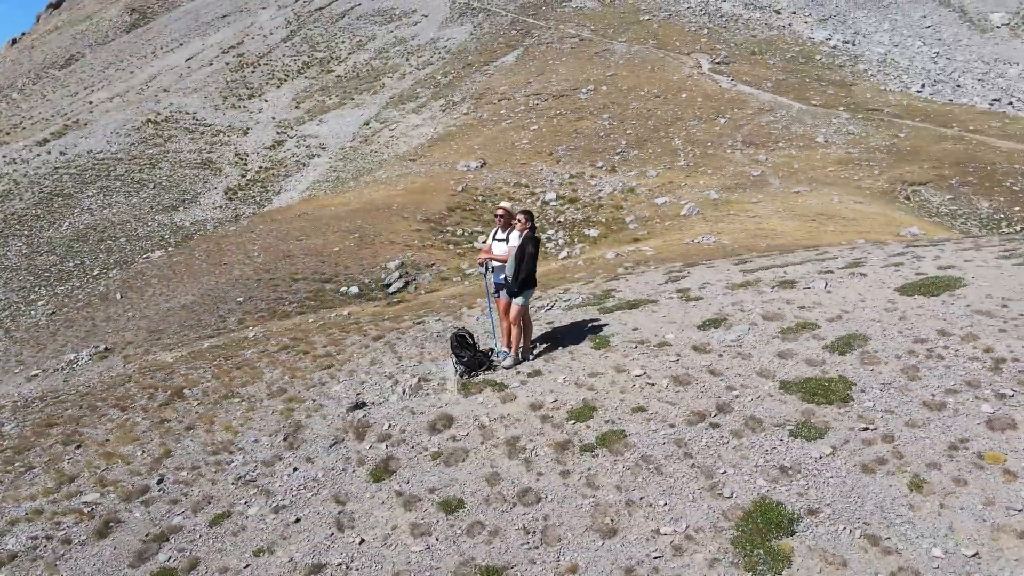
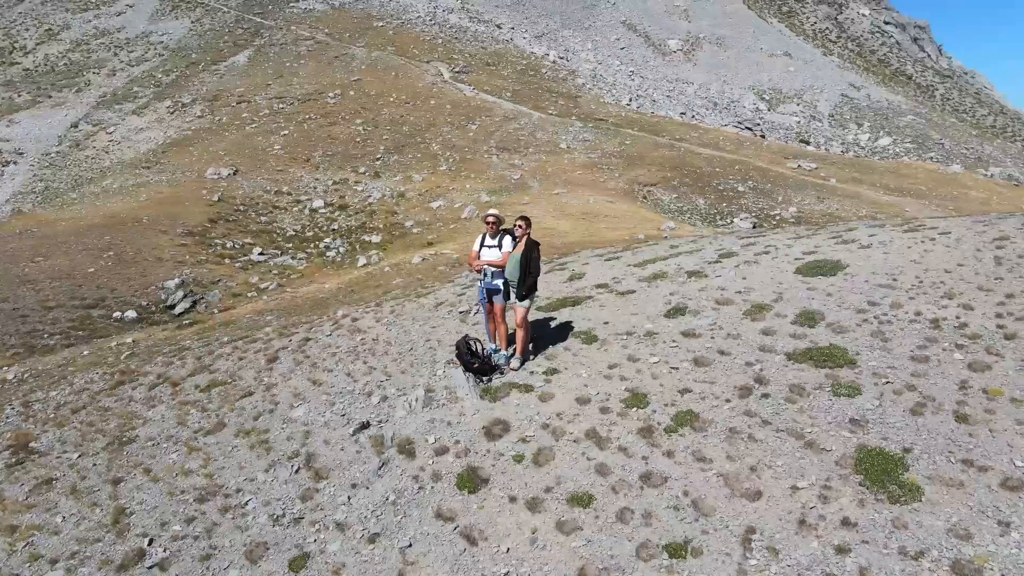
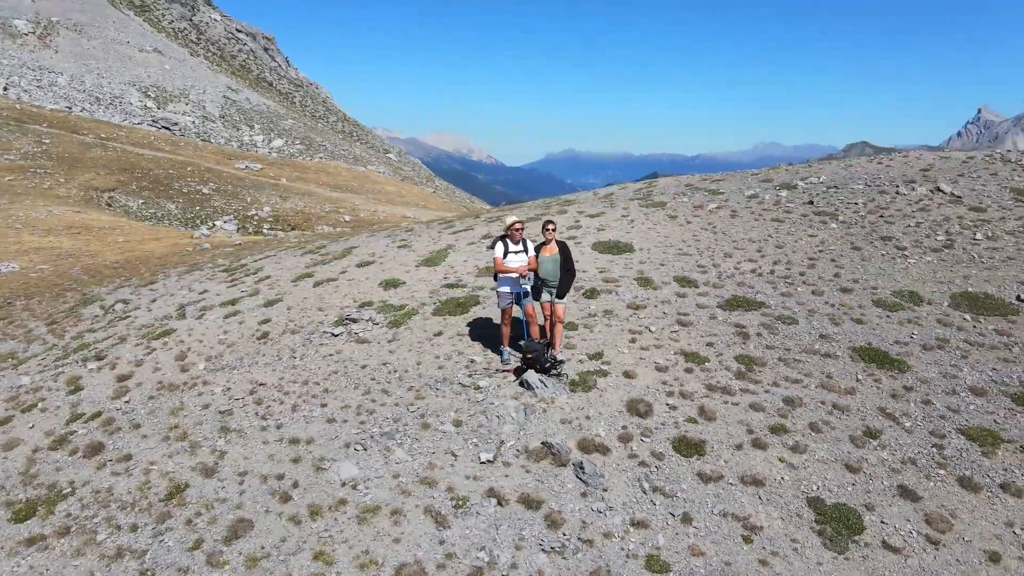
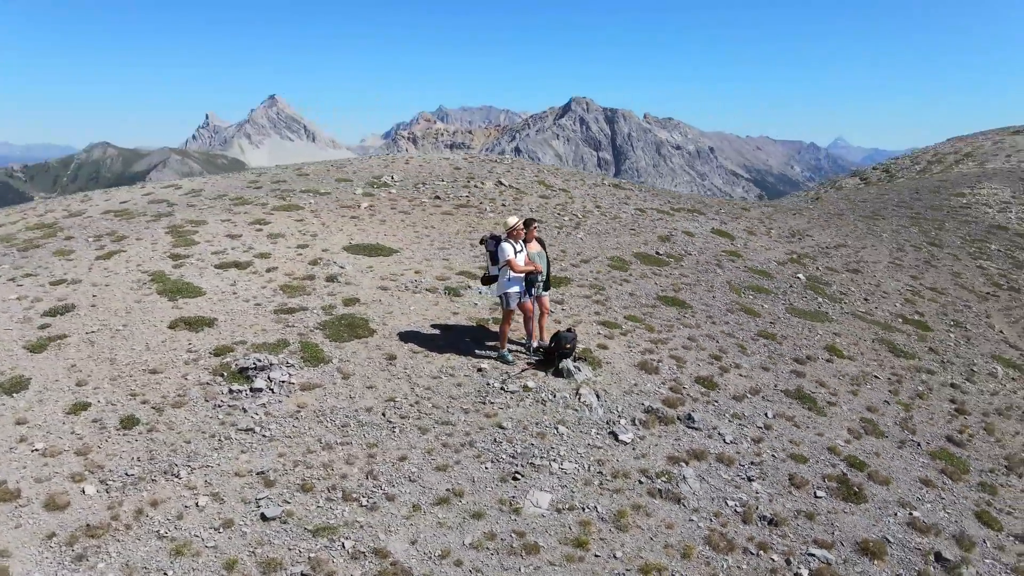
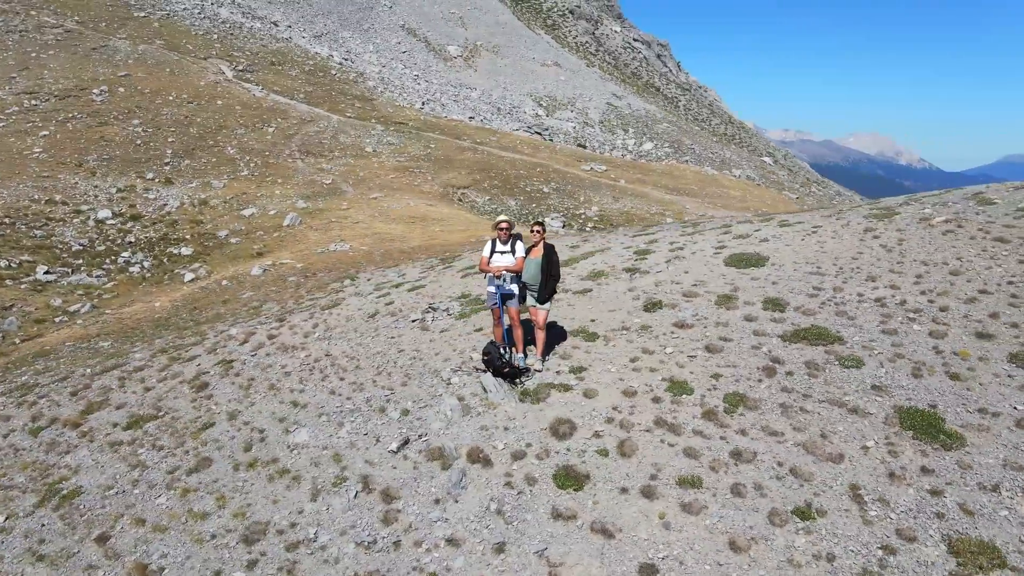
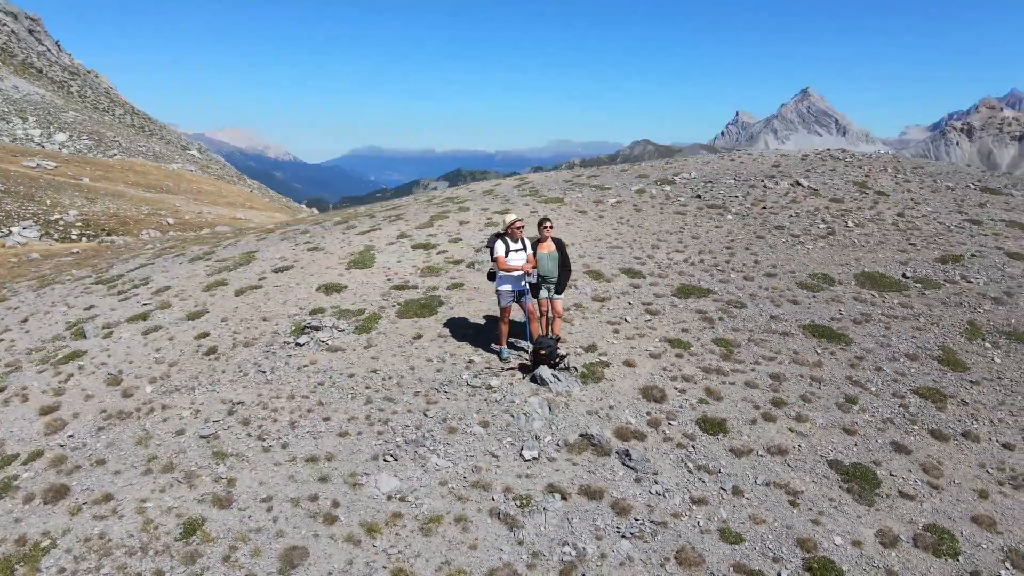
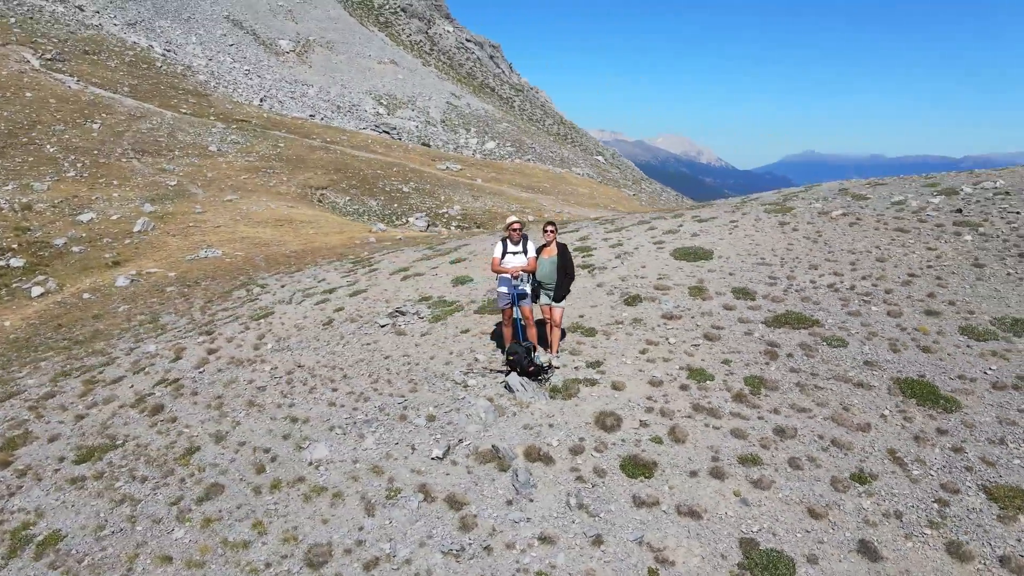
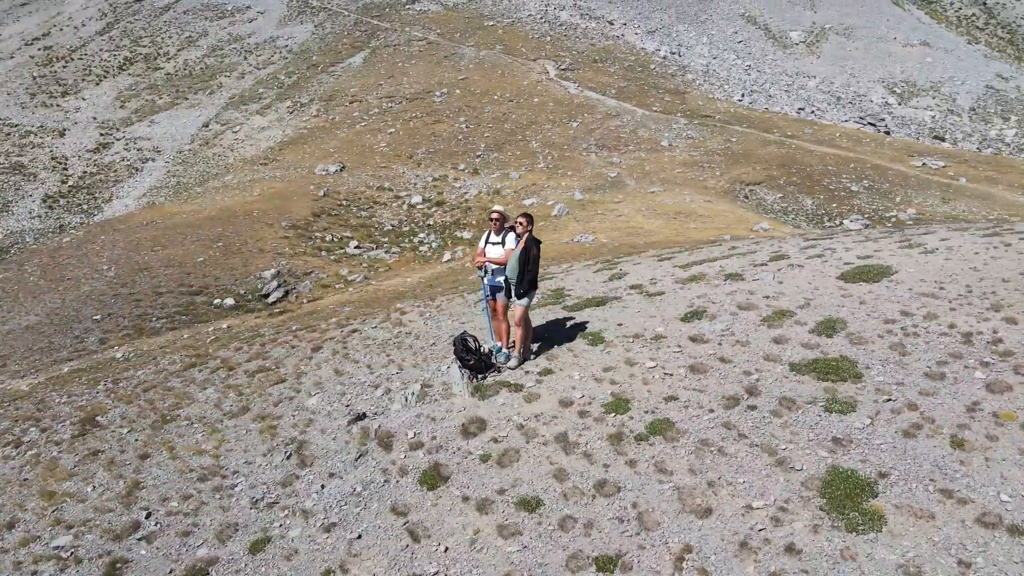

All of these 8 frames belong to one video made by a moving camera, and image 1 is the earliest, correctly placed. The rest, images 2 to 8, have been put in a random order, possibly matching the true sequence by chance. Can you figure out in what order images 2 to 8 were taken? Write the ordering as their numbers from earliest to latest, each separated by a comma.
8, 2, 5, 7, 3, 6, 4
